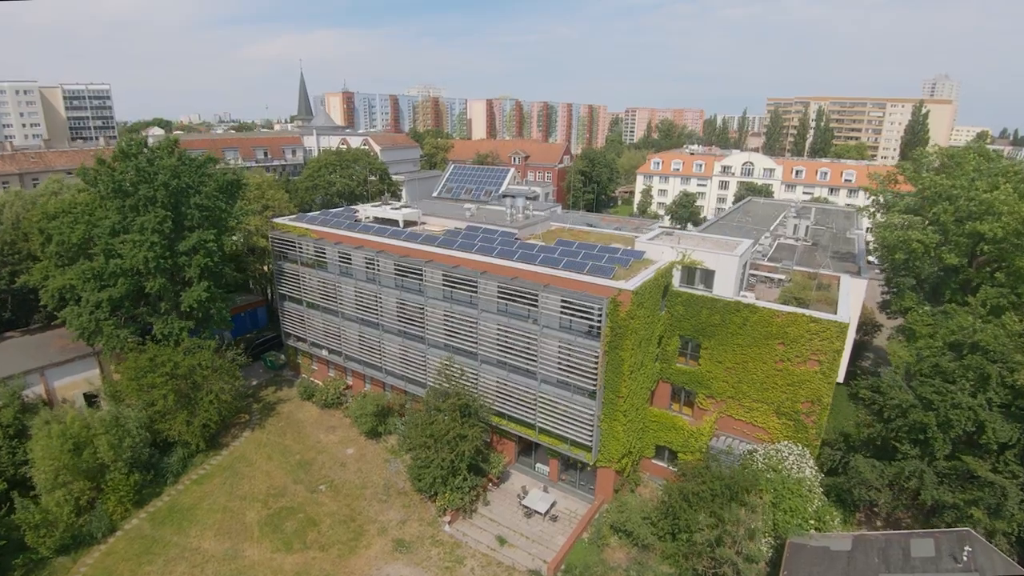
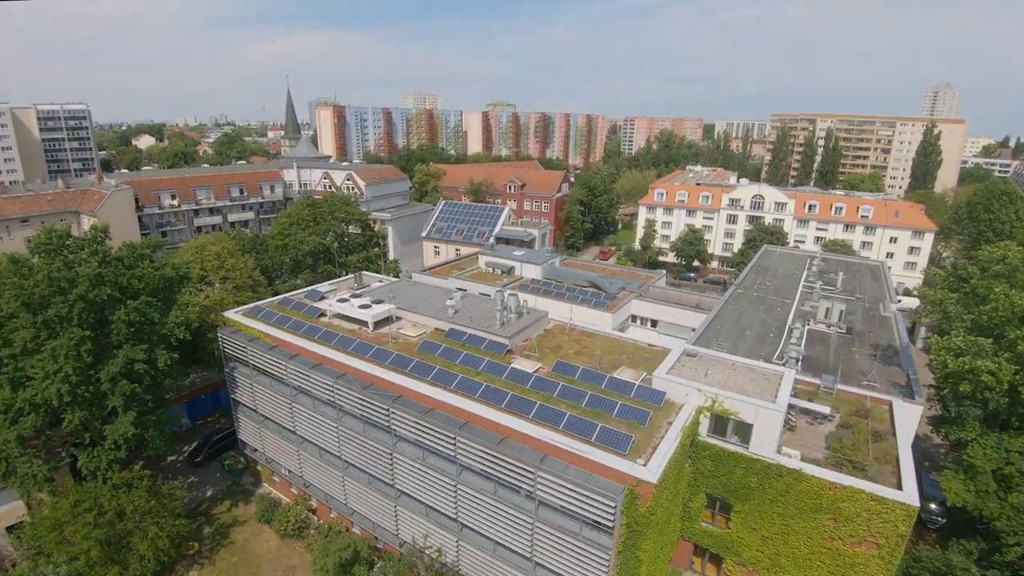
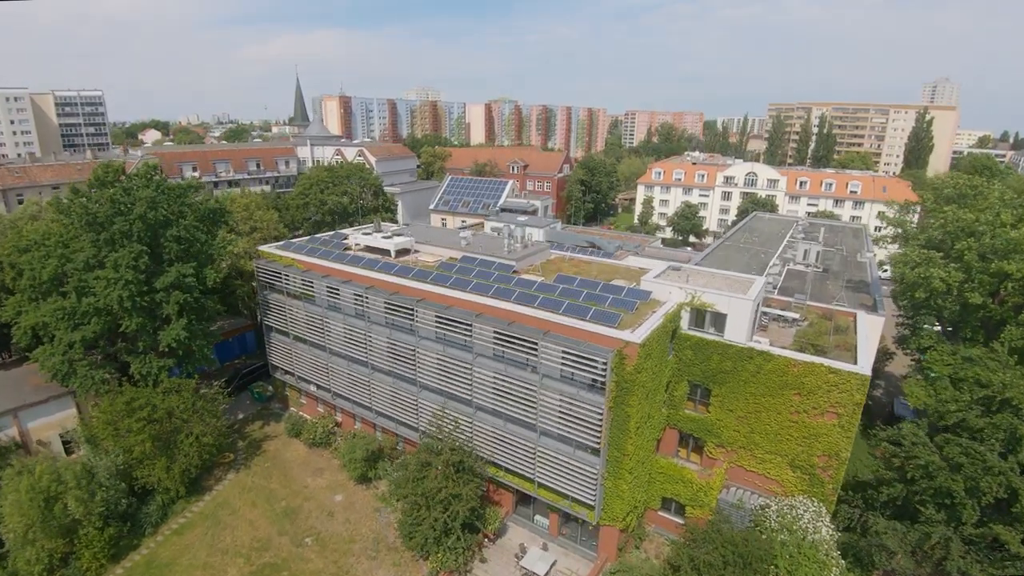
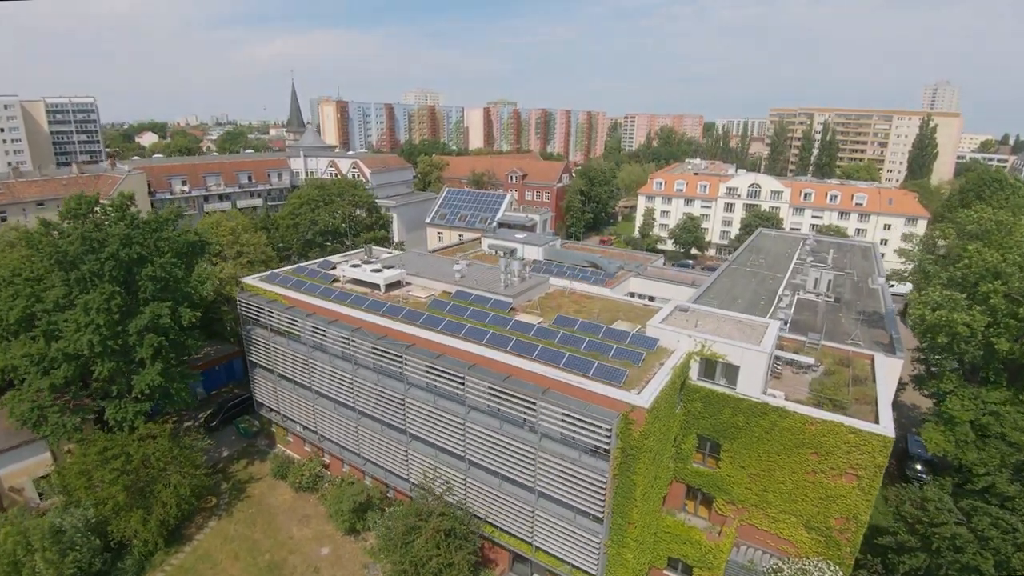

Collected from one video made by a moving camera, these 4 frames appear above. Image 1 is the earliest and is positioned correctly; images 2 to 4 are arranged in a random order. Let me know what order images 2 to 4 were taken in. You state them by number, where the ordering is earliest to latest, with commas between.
3, 4, 2
